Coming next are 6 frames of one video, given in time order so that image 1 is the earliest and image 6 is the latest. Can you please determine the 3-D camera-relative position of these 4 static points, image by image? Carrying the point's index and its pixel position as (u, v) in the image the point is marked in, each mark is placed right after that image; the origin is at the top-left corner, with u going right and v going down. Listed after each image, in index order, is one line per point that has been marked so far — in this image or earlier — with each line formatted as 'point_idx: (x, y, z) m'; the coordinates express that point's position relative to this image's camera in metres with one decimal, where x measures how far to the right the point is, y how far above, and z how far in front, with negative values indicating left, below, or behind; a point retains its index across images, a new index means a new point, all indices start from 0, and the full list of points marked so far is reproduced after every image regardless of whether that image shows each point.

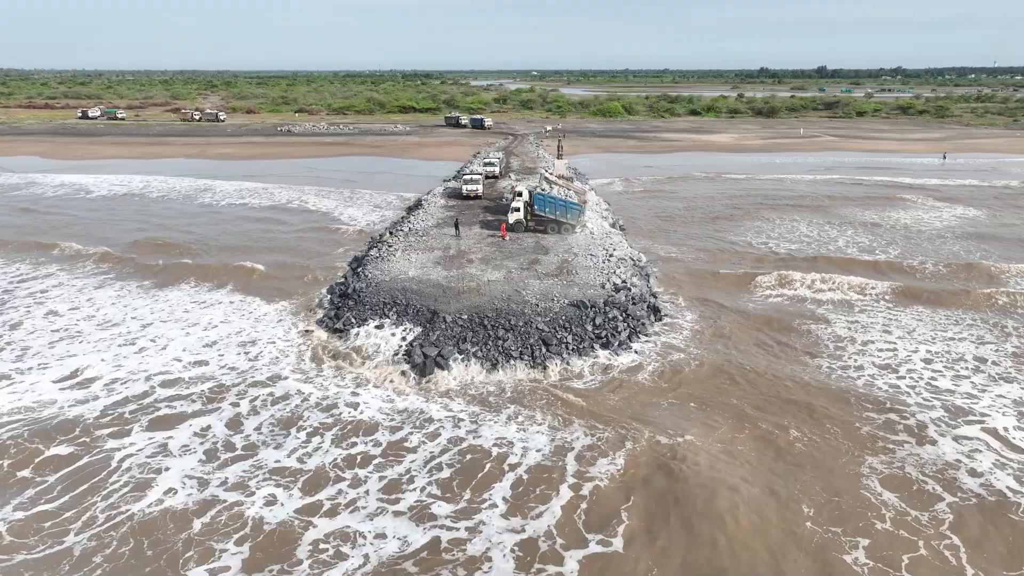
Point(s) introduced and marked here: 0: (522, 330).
0: (+0.3, -1.3, +19.7) m
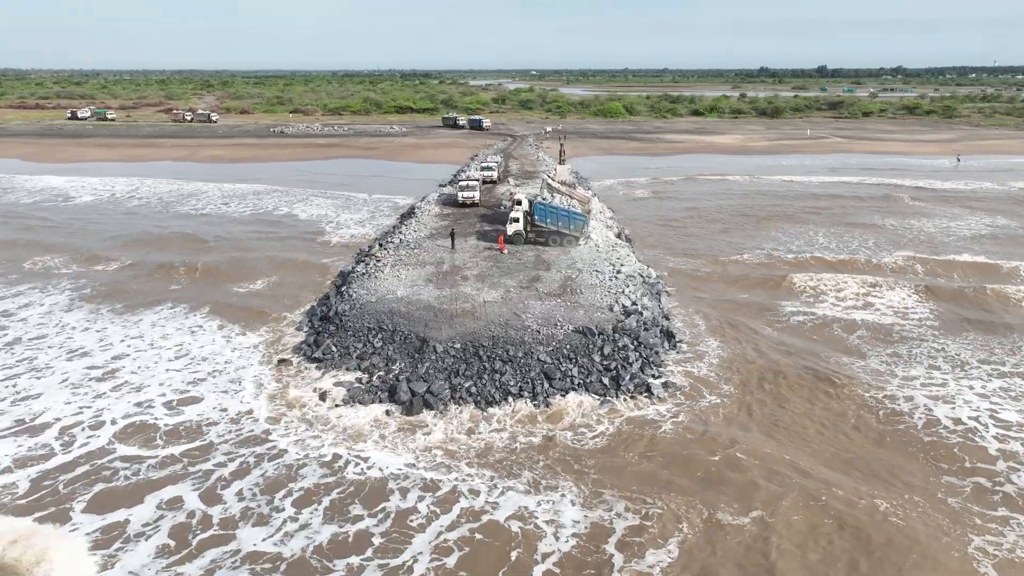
0: (+0.2, -2.1, +17.6) m
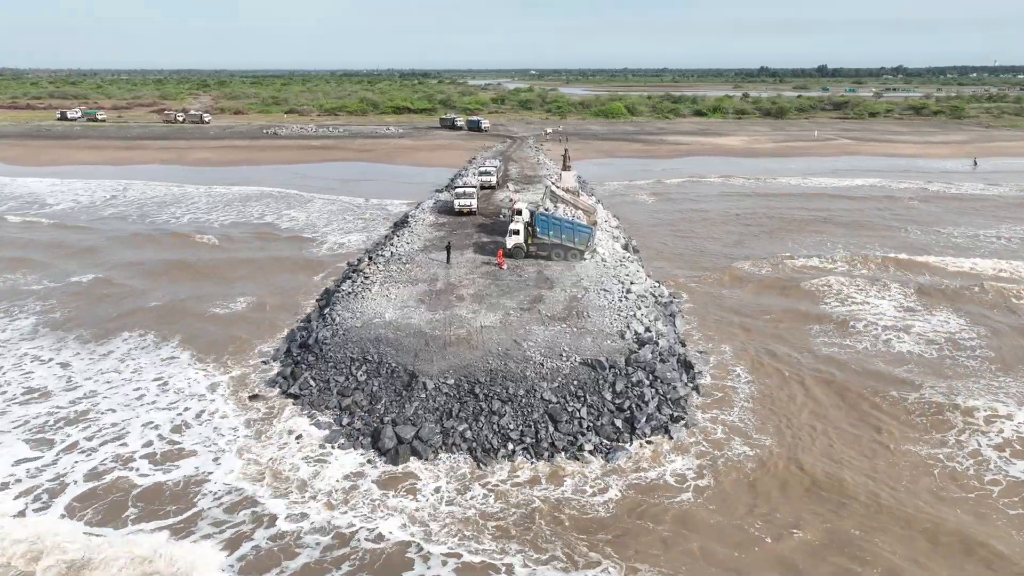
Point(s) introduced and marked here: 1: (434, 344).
0: (+0.3, -2.8, +15.5) m
1: (-2.2, -1.6, +18.1) m
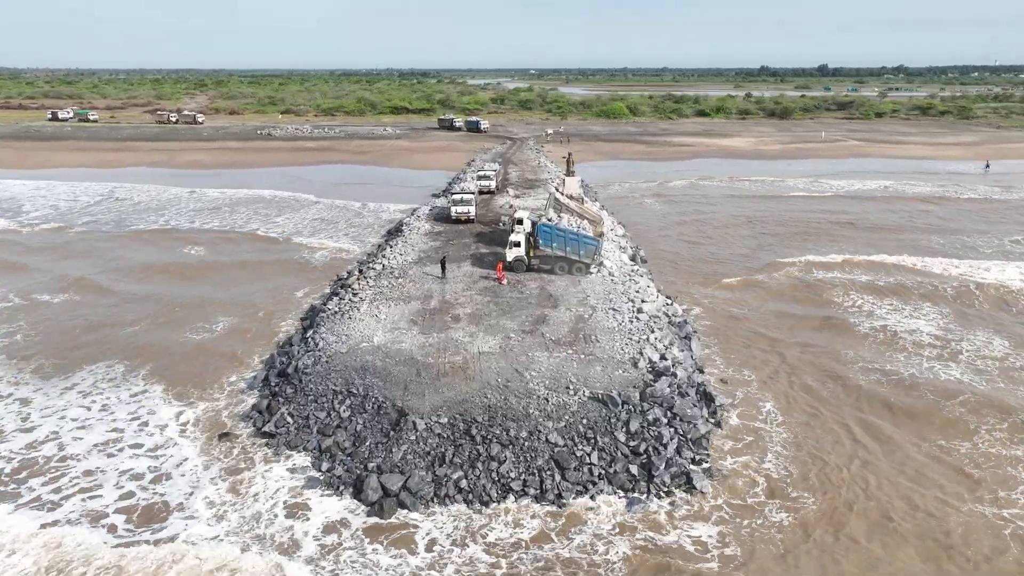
0: (+0.3, -3.4, +13.7) m
1: (-2.2, -2.2, +16.3) m
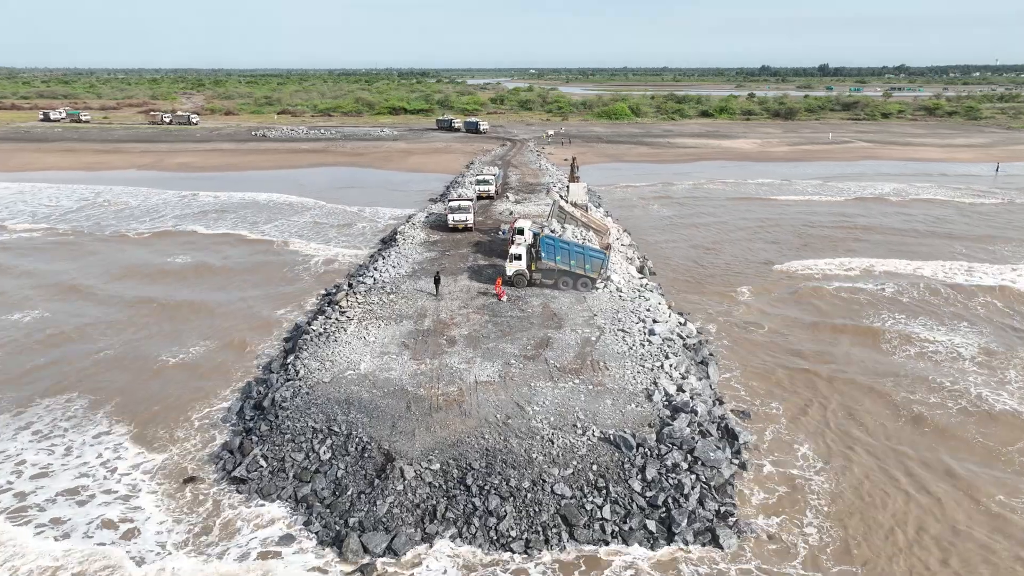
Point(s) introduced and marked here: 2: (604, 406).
0: (+0.3, -3.9, +12.0) m
1: (-2.2, -2.8, +14.6) m
2: (+2.1, -2.7, +14.6) m
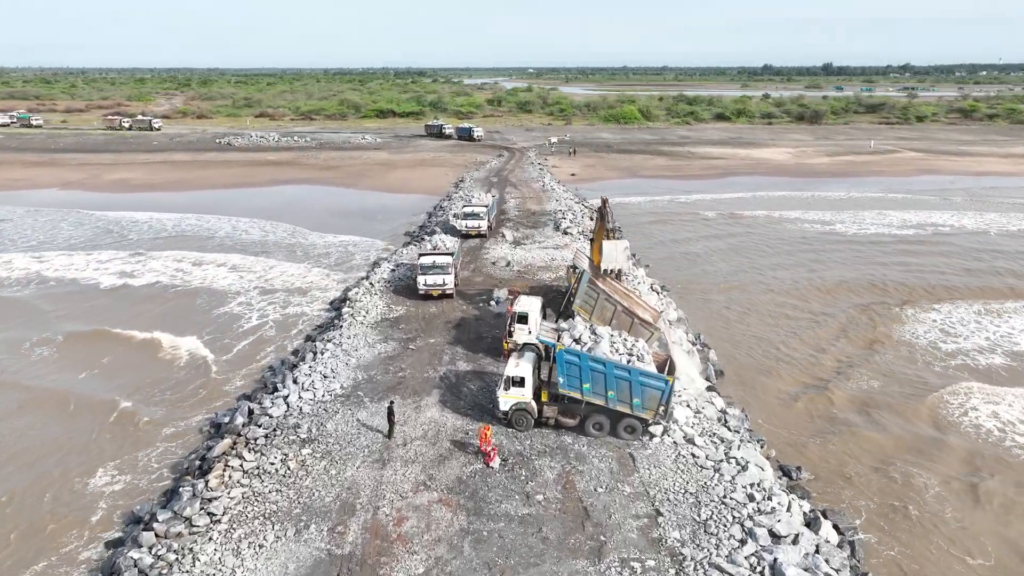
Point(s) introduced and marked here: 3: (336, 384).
0: (+0.3, -7.0, +3.2) m
1: (-2.2, -5.8, +5.8) m
2: (+2.1, -5.7, +5.8) m
3: (-4.3, -2.3, +15.5) m
